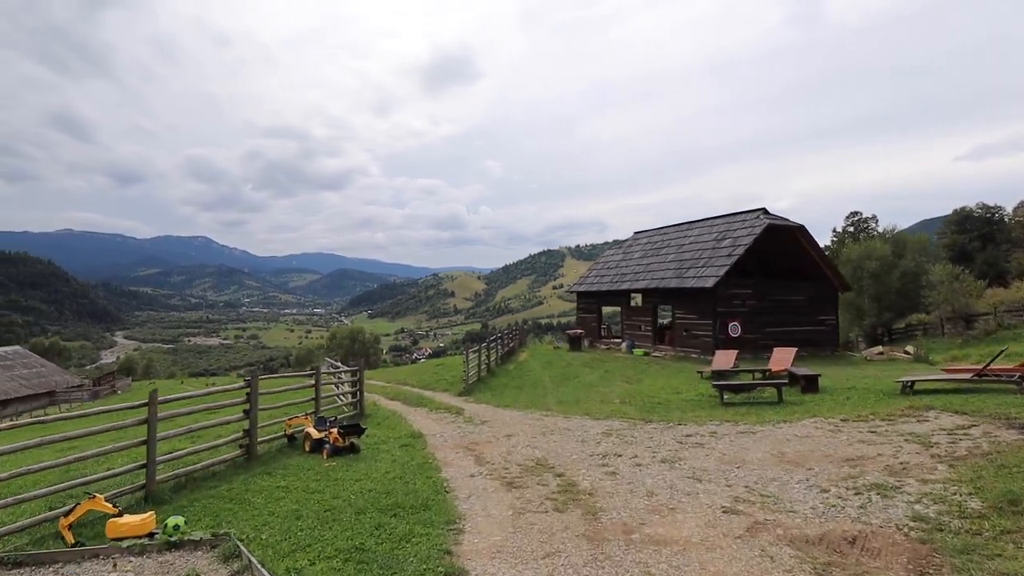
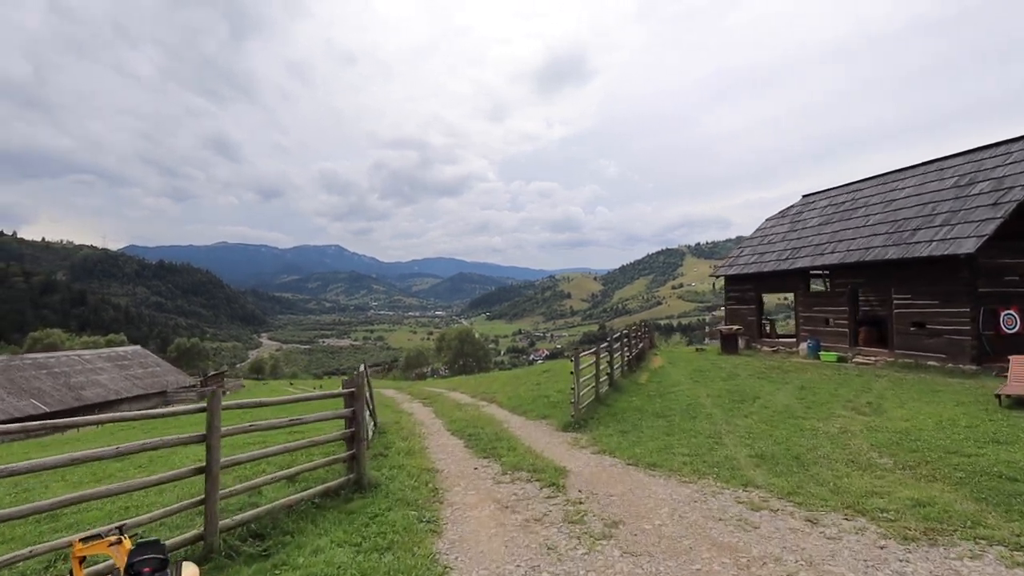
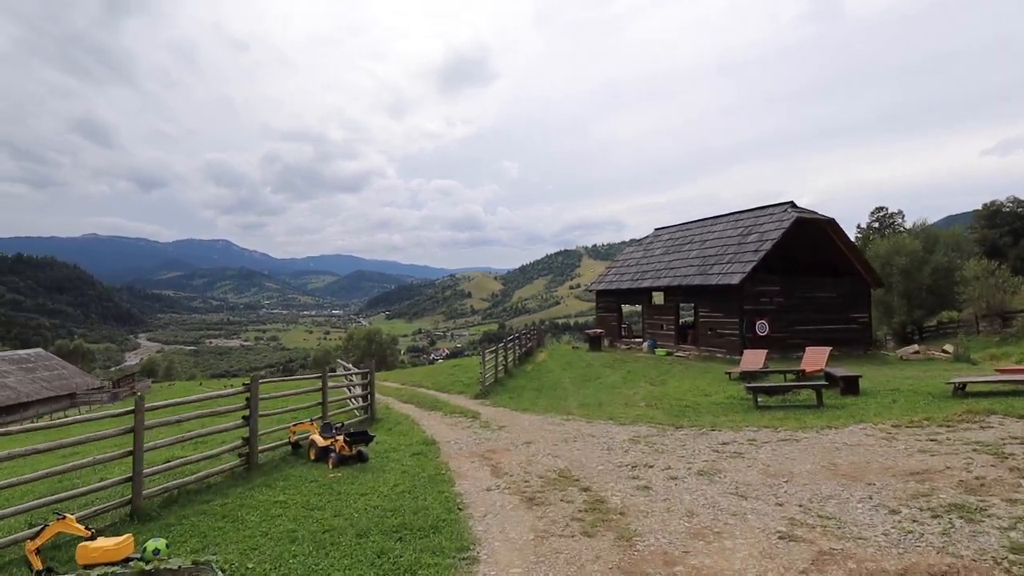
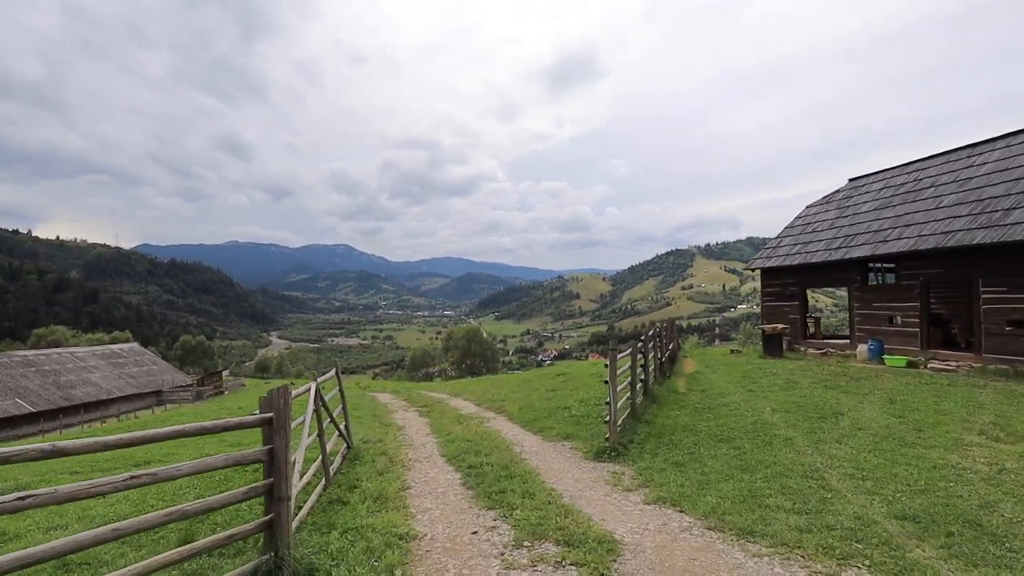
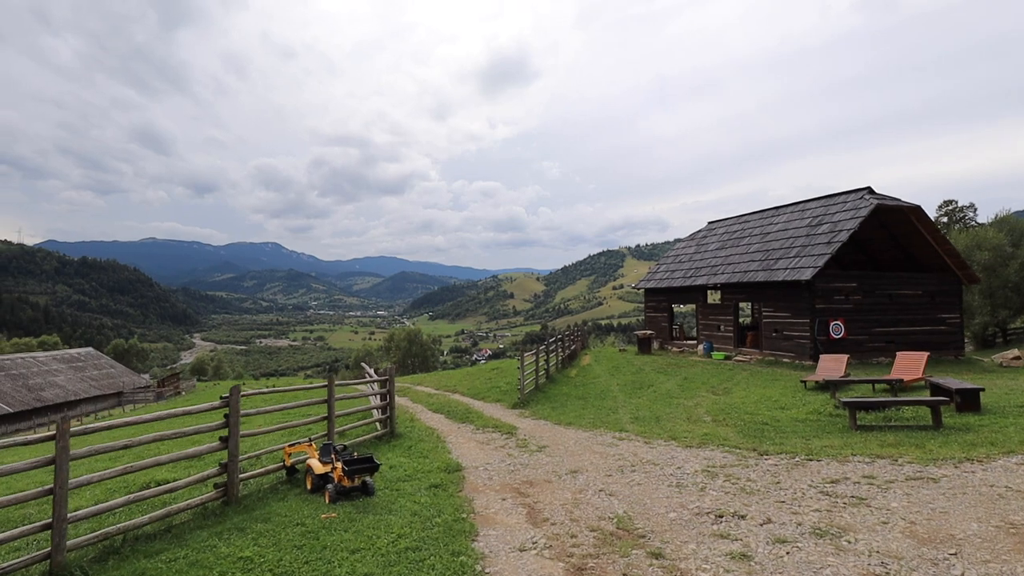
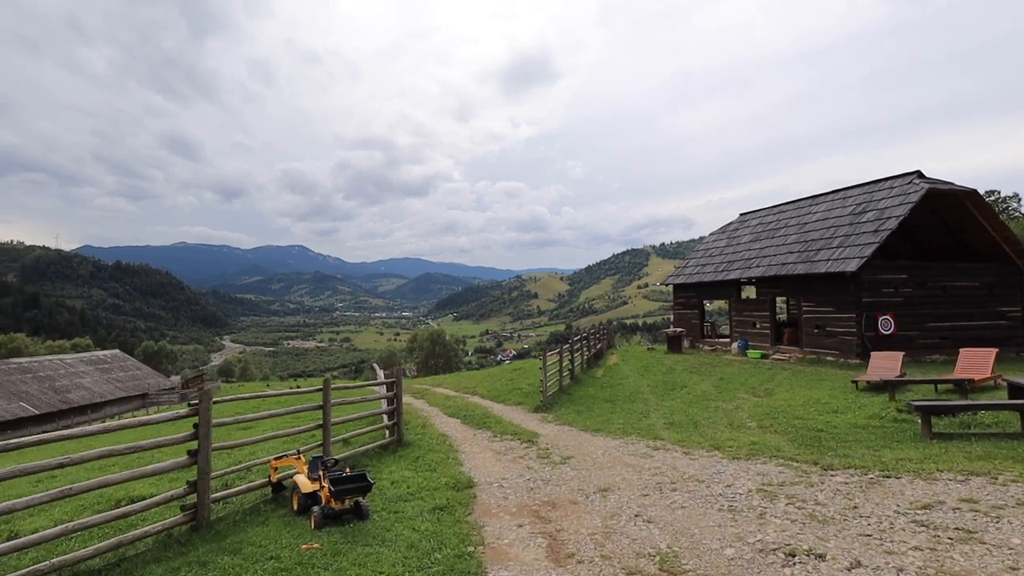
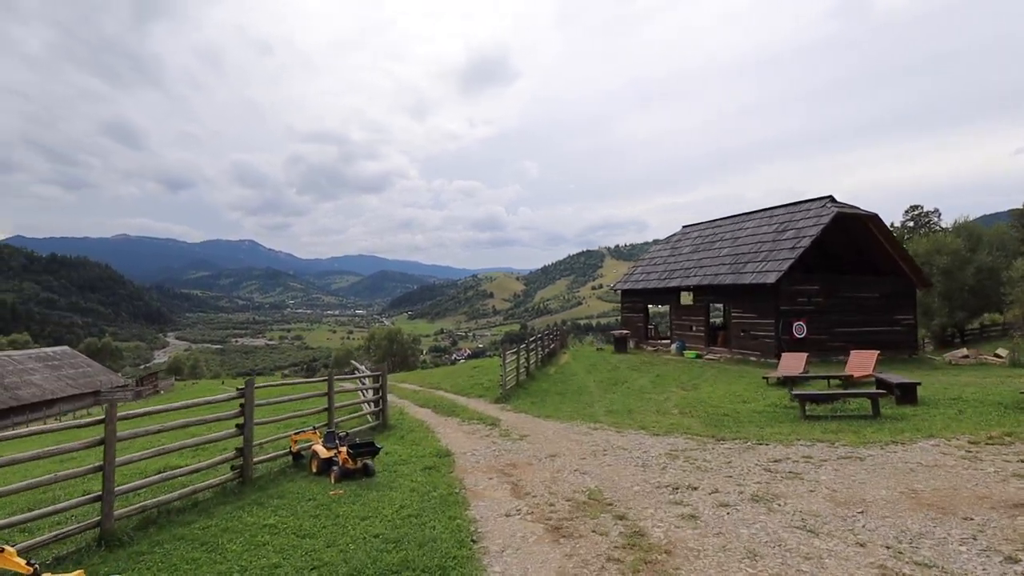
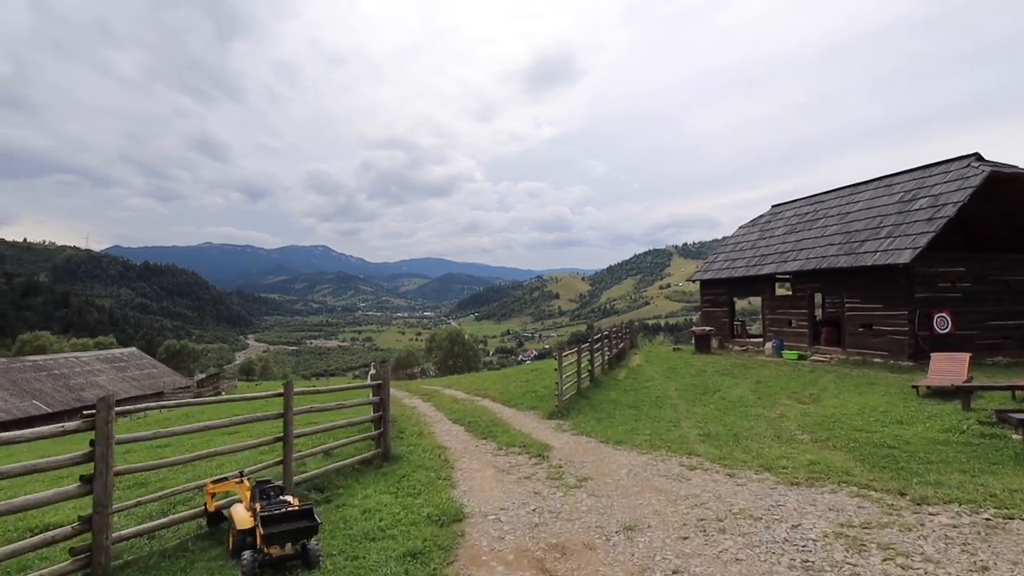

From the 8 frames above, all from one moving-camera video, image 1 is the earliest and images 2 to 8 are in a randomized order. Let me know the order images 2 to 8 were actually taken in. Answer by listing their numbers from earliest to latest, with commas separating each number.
3, 7, 5, 6, 8, 2, 4
